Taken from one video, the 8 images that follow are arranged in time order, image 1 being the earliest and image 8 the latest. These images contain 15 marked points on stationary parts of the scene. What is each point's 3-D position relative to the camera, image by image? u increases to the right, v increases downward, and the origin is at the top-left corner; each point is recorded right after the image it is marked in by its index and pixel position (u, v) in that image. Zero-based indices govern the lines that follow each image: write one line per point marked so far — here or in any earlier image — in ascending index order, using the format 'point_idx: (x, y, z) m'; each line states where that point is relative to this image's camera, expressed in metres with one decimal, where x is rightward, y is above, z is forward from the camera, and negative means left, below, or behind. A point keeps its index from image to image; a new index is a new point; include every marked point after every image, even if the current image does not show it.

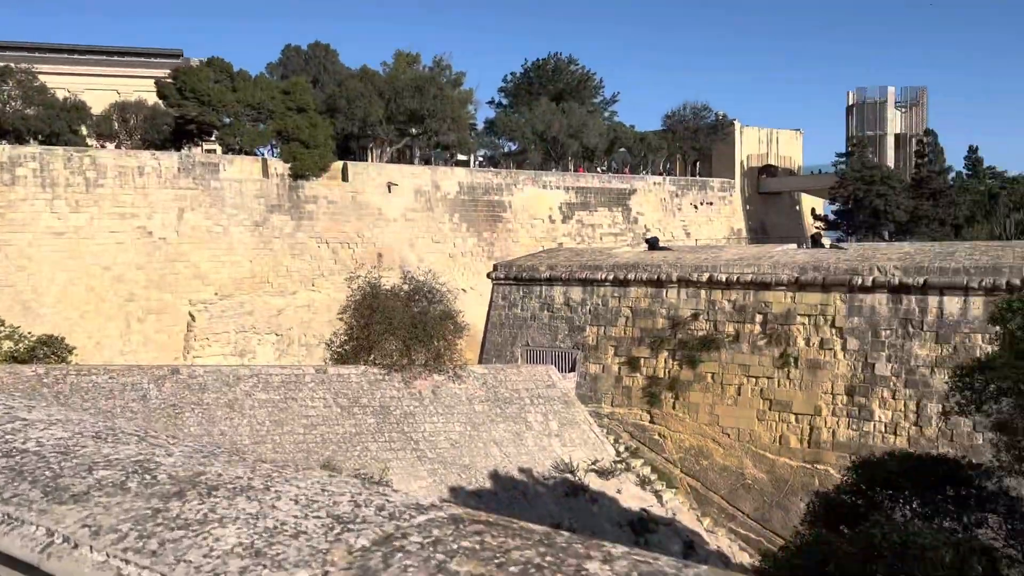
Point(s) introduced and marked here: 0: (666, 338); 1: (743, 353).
0: (+2.0, -0.7, +10.9) m
1: (+2.9, -0.8, +10.4) m
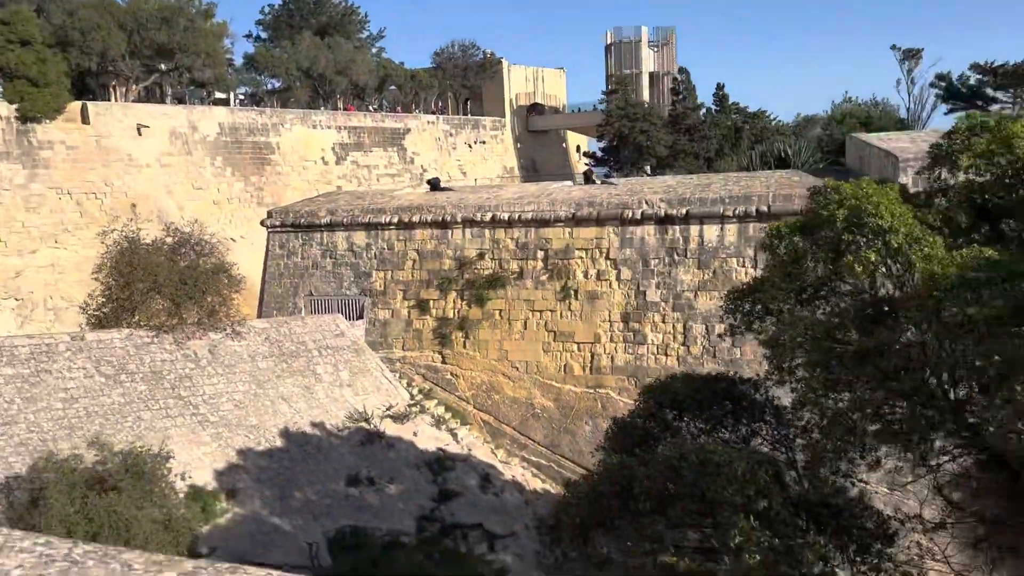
0: (-0.8, +0.1, +11.0) m
1: (+0.2, 0.0, +10.7) m
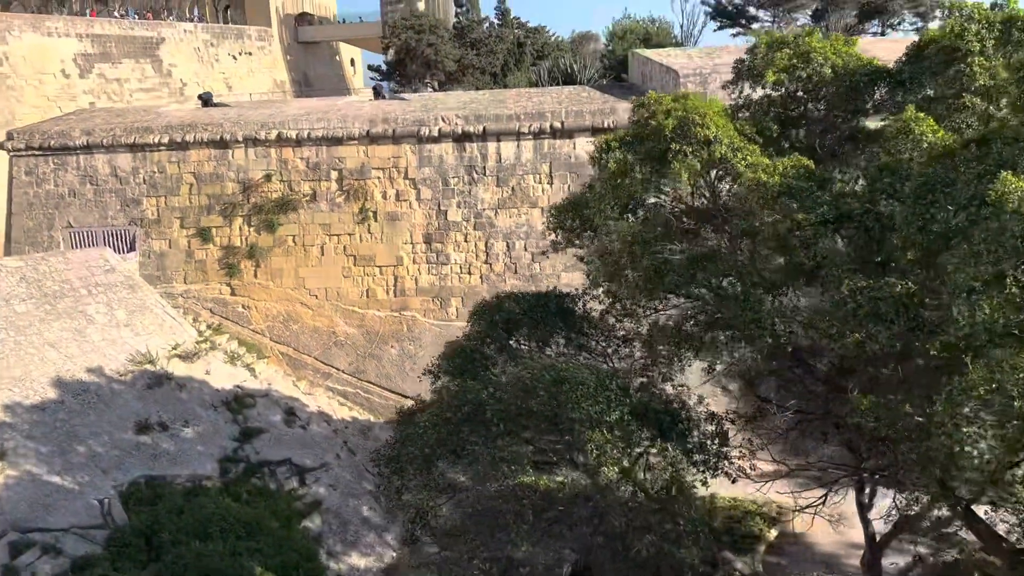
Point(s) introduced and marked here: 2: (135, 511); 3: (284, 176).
0: (-3.3, +1.0, +10.2) m
1: (-2.3, +0.9, +10.2) m
2: (-3.1, -1.8, +6.8) m
3: (-2.7, +1.4, +10.1) m
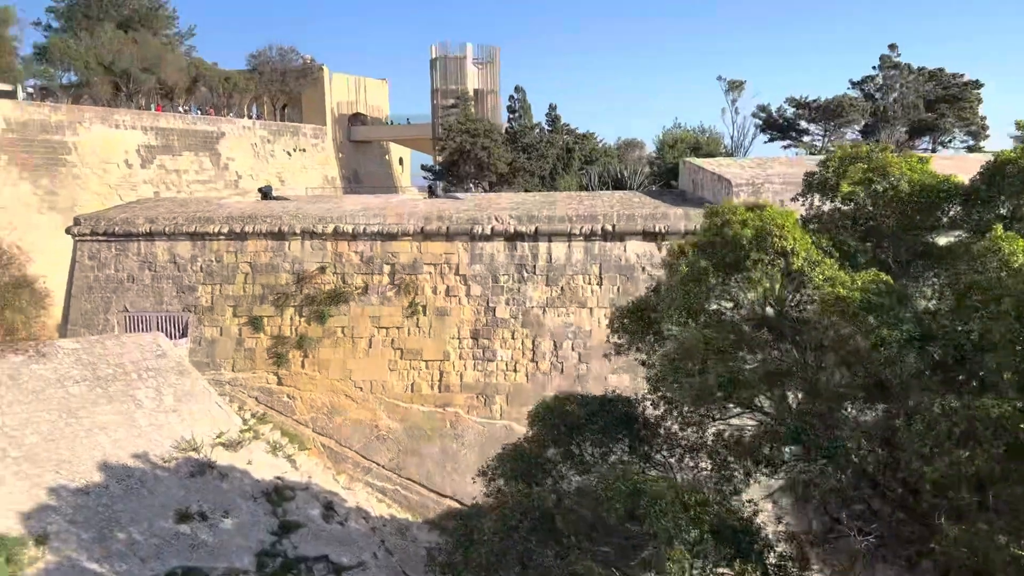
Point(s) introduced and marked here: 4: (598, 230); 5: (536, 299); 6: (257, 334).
0: (-2.7, -0.1, +10.3) m
1: (-1.7, -0.2, +10.3) m
2: (-2.7, -2.5, +6.7) m
3: (-2.1, +0.2, +10.3) m
4: (+1.0, +0.7, +9.9) m
5: (+0.3, -0.1, +10.1) m
6: (-3.1, -0.6, +10.4) m
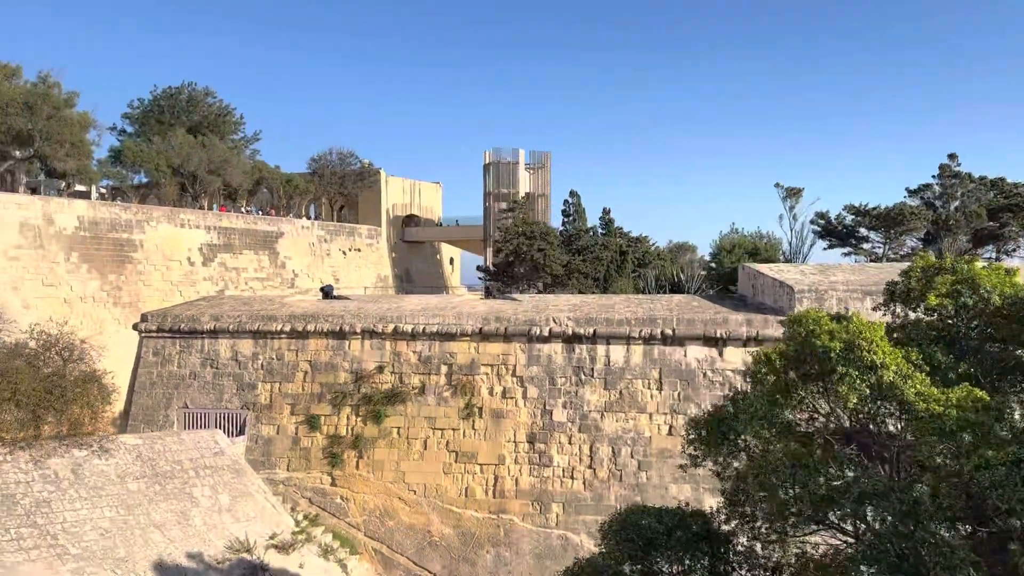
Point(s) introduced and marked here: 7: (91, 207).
0: (-2.0, -1.3, +10.3) m
1: (-1.0, -1.4, +10.2) m
2: (-2.2, -3.3, +6.4) m
3: (-1.4, -1.0, +10.3) m
4: (+1.7, -0.5, +9.8) m
5: (+1.0, -1.3, +9.9) m
6: (-2.4, -1.8, +10.3) m
7: (-9.0, +1.7, +17.9) m
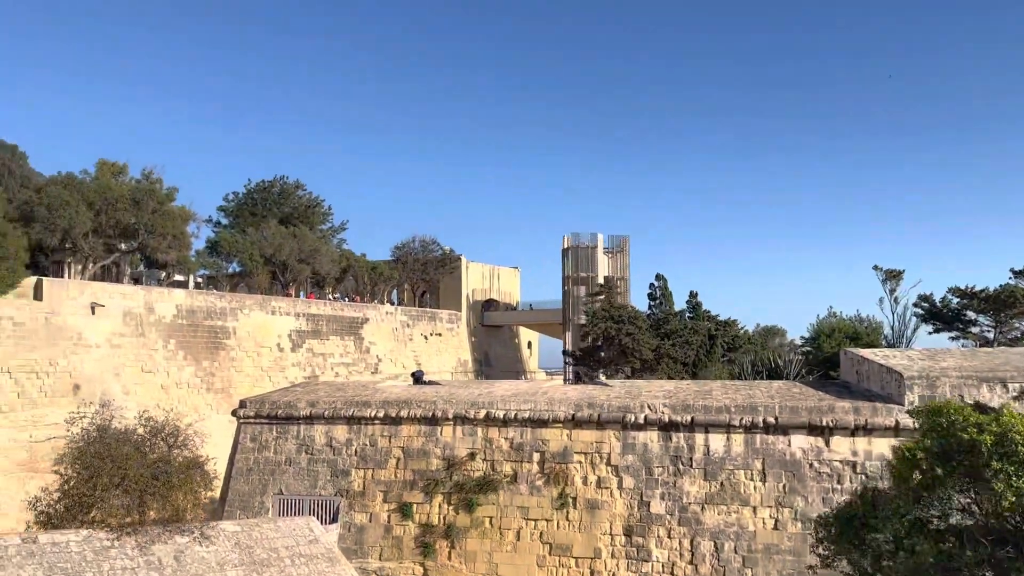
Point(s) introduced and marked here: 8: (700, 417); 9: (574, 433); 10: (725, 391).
0: (-0.9, -2.4, +10.2) m
1: (+0.1, -2.5, +10.0) m
2: (-1.4, -4.0, +6.2) m
3: (-0.3, -2.0, +10.2) m
4: (+2.8, -1.5, +9.4) m
5: (+2.1, -2.3, +9.6) m
6: (-1.3, -2.8, +10.2) m
7: (-7.1, -0.2, +18.7) m
8: (+2.2, -1.5, +9.6) m
9: (+0.7, -1.7, +10.0) m
10: (+2.6, -1.3, +10.3) m
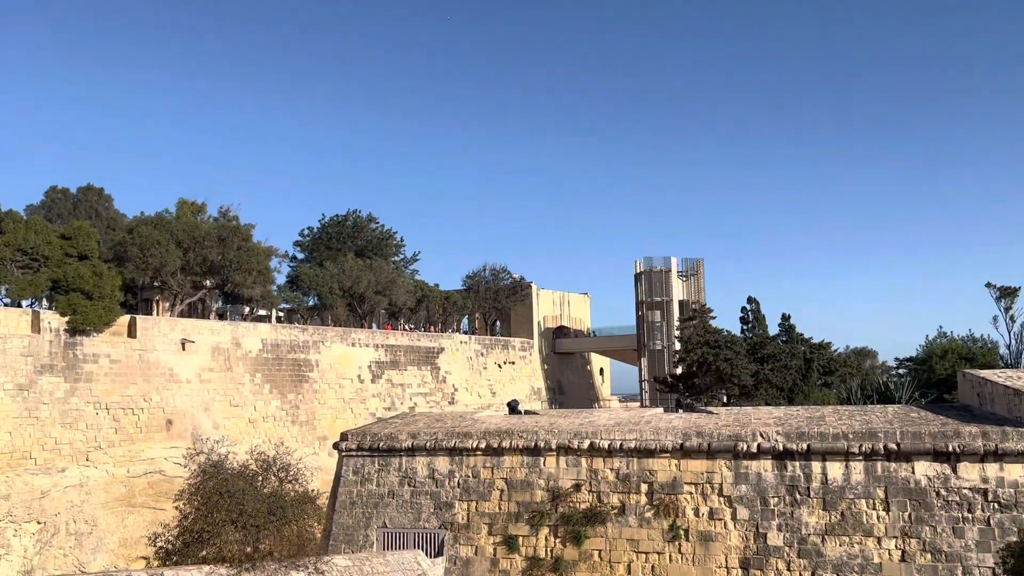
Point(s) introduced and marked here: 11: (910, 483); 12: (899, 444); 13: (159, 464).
0: (+0.4, -2.7, +10.1) m
1: (+1.4, -2.8, +9.8) m
2: (-0.4, -4.2, +6.0) m
3: (+1.0, -2.4, +10.0) m
4: (+4.0, -1.7, +9.1) m
5: (+3.3, -2.6, +9.2) m
6: (0.0, -3.2, +10.1) m
7: (-5.3, -0.9, +19.0) m
8: (+3.4, -1.7, +9.3) m
9: (+2.0, -2.0, +9.8) m
10: (+3.9, -1.5, +9.9) m
11: (+4.3, -2.1, +9.0) m
12: (+4.1, -1.7, +9.0) m
13: (-7.4, -3.7, +17.7) m
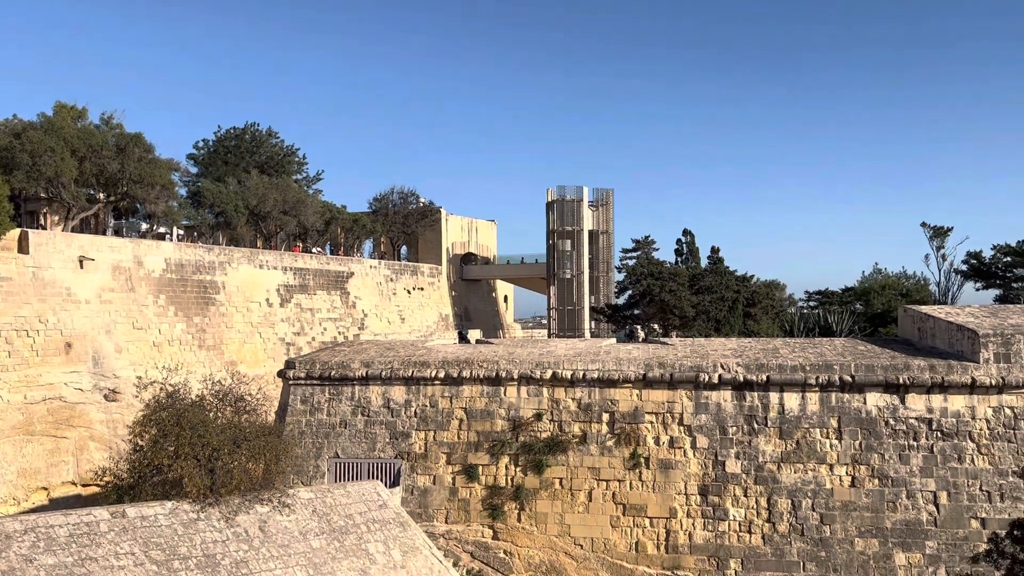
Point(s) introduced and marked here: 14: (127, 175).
0: (-0.1, -1.8, +10.0) m
1: (+0.9, -2.0, +9.8) m
2: (-0.3, -3.7, +6.0) m
3: (+0.5, -1.5, +10.0) m
4: (+3.6, -1.0, +9.4) m
5: (+2.9, -1.9, +9.5) m
6: (-0.5, -2.3, +10.0) m
7: (-6.9, +0.8, +17.8) m
8: (+3.0, -1.0, +9.5) m
9: (+1.6, -1.2, +9.9) m
10: (+3.4, -0.7, +10.2) m
11: (+3.9, -1.4, +9.4) m
12: (+3.8, -1.0, +9.3) m
13: (-8.9, -2.0, +16.5) m
14: (-9.1, +2.6, +19.9) m
